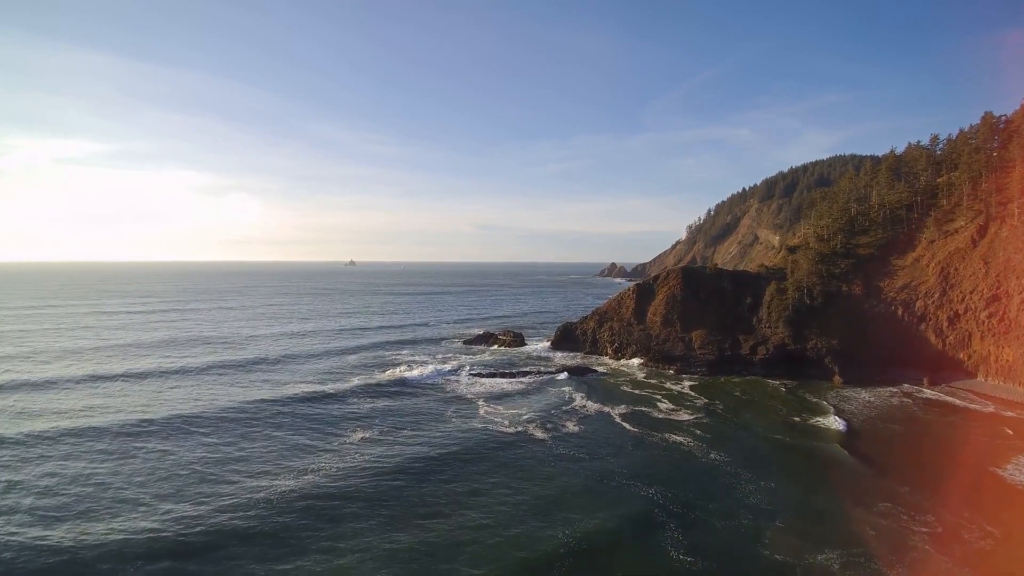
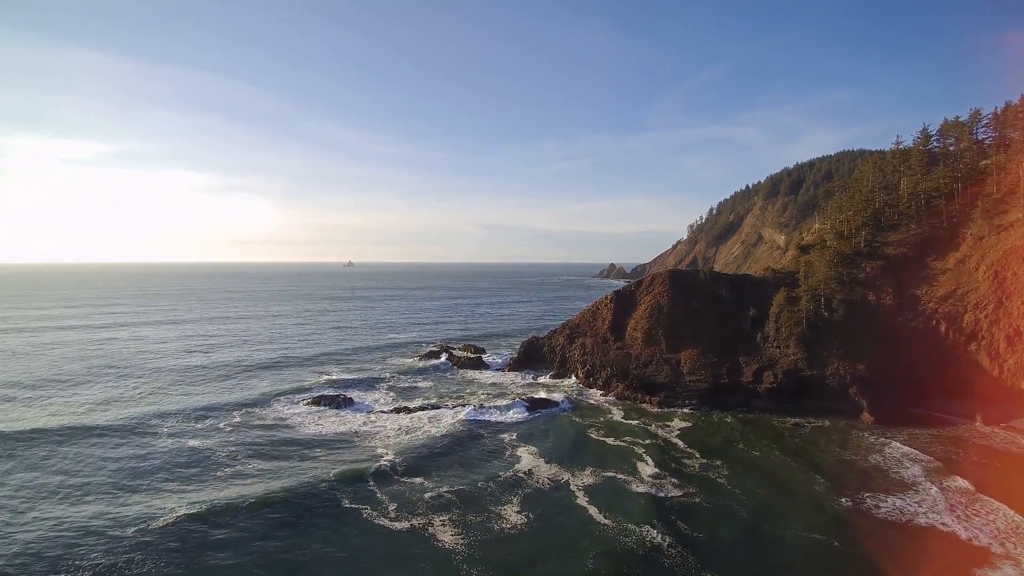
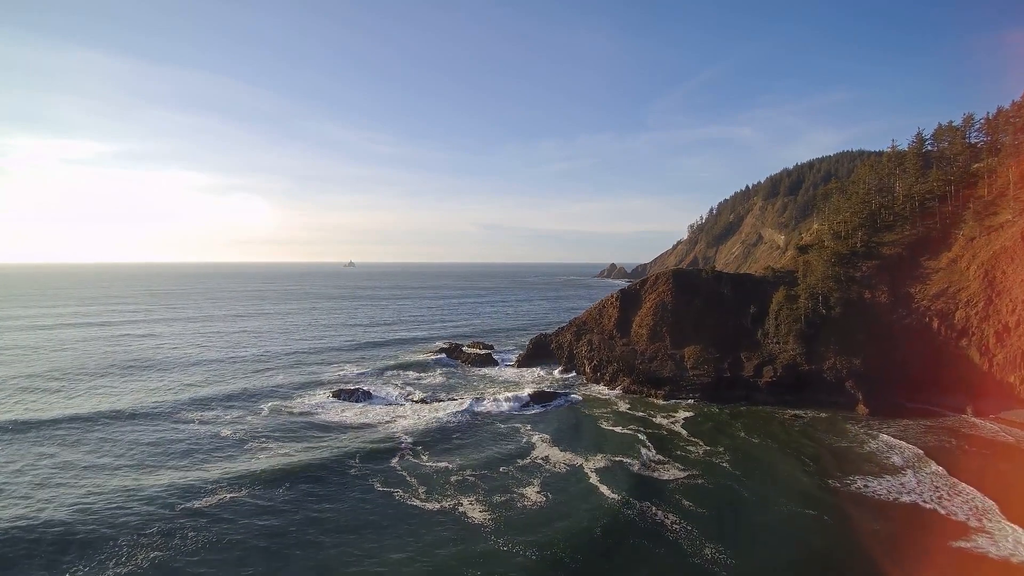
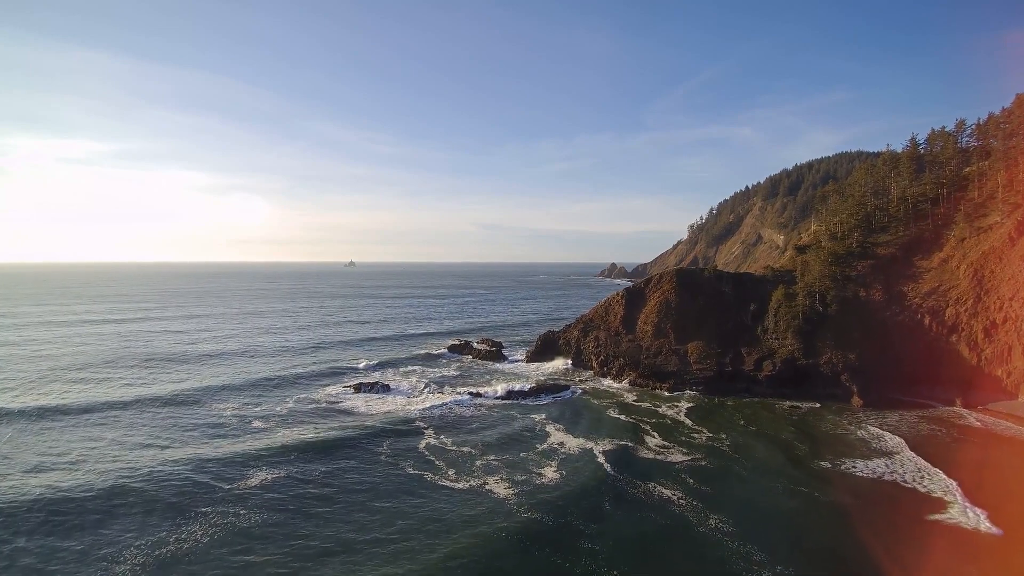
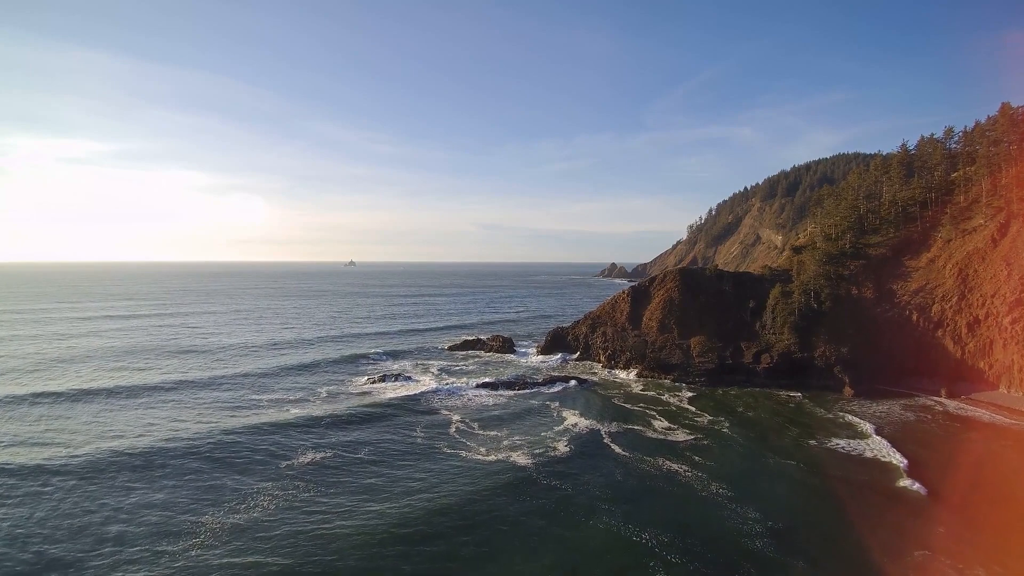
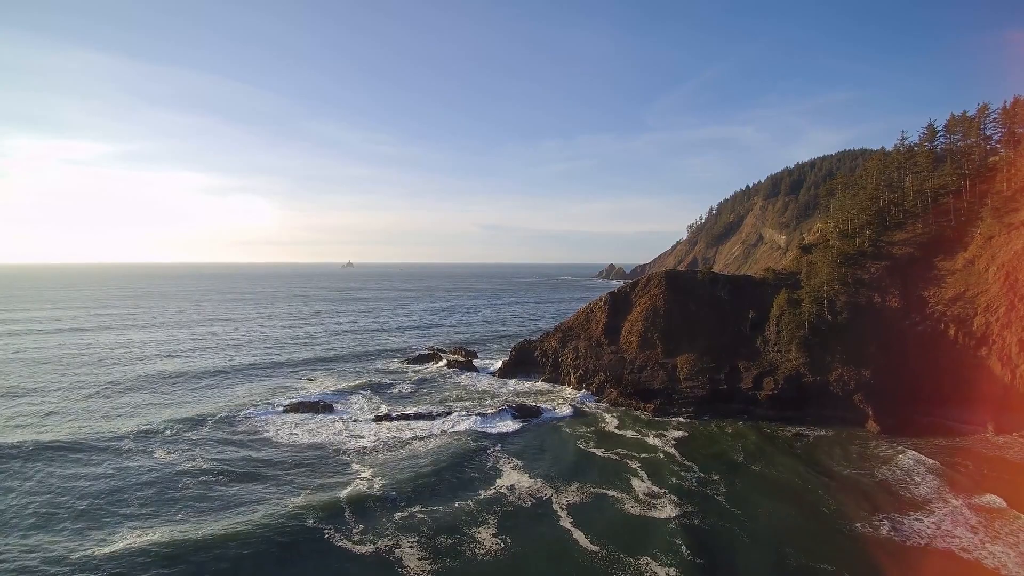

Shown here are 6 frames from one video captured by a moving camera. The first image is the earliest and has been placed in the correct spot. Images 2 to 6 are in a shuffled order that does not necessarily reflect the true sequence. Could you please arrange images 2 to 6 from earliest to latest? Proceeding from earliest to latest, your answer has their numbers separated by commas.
5, 4, 3, 2, 6
